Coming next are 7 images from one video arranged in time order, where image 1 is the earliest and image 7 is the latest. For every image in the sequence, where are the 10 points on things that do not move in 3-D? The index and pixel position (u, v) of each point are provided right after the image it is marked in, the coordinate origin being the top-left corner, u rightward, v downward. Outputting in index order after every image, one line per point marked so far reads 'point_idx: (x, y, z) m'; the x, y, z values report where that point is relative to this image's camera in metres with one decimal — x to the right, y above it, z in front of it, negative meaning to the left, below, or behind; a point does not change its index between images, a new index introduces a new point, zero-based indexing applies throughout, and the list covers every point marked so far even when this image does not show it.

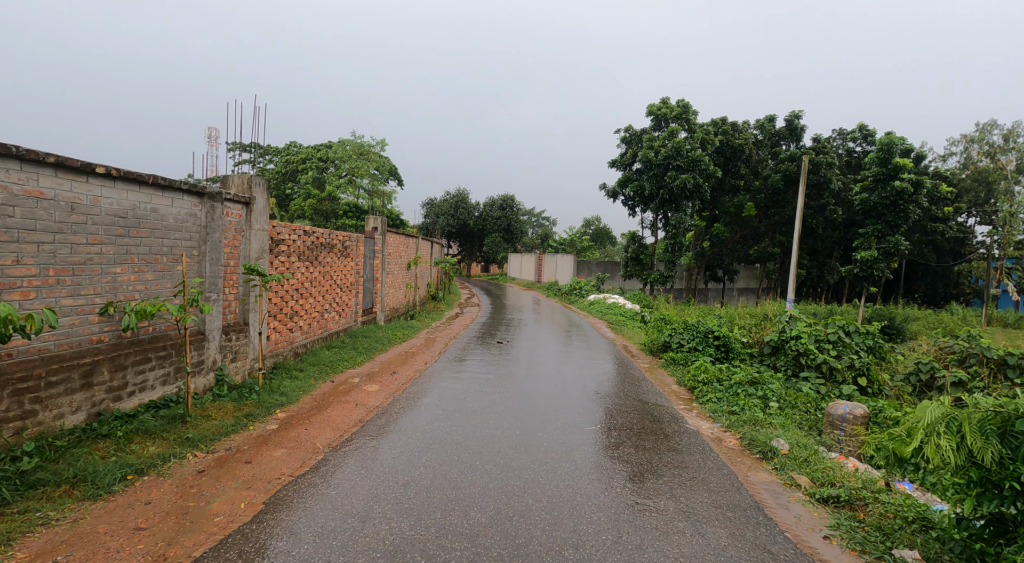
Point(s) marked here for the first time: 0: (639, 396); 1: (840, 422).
0: (+1.5, -1.3, +6.7) m
1: (+3.2, -1.4, +5.6) m
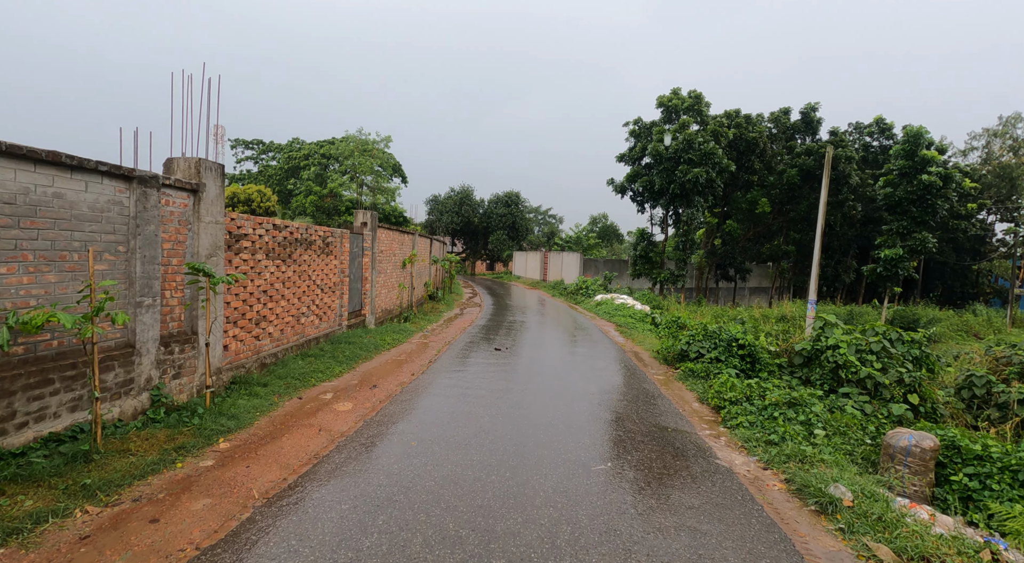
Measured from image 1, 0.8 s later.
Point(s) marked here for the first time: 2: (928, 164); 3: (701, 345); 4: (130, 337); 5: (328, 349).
0: (+1.4, -1.3, +5.7) m
1: (+3.1, -1.4, +4.6) m
2: (+13.3, +3.8, +18.5) m
3: (+2.8, -0.9, +8.3) m
4: (-3.1, -0.5, +4.7) m
5: (-2.7, -1.0, +8.4) m
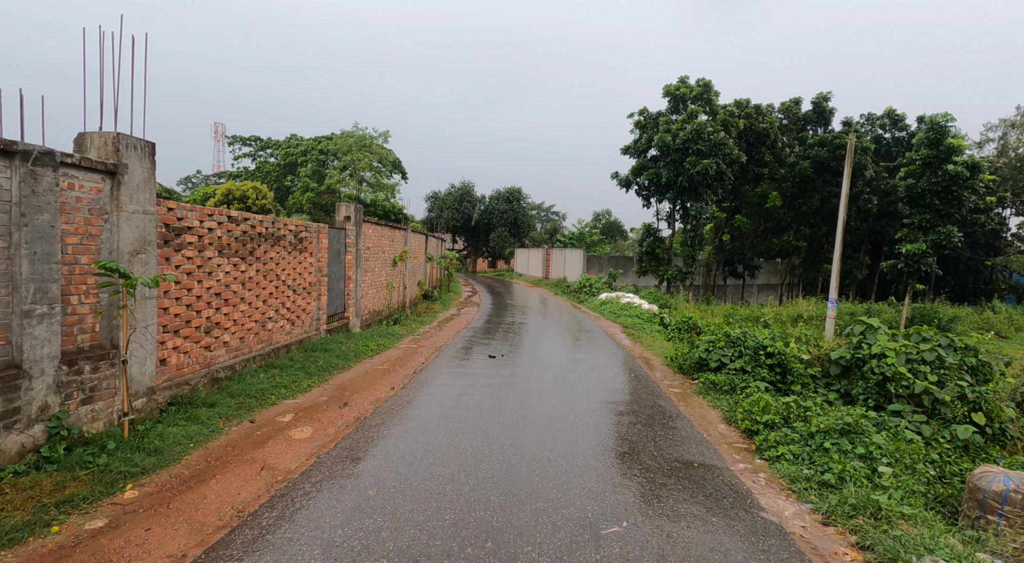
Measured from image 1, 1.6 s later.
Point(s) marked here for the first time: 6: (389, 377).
0: (+1.3, -1.3, +4.7) m
1: (+3.0, -1.4, +3.5) m
2: (+13.3, +3.9, +17.4) m
3: (+2.7, -0.9, +7.3) m
4: (-3.2, -0.5, +3.7) m
5: (-2.8, -1.0, +7.5) m
6: (-1.6, -1.3, +7.5) m
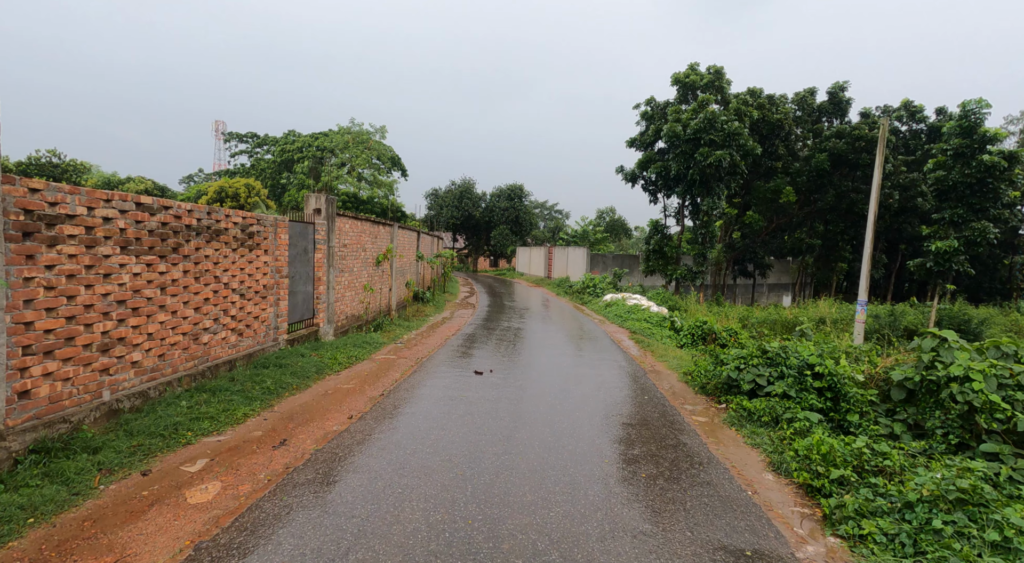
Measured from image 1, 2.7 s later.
0: (+1.2, -1.4, +3.3) m
1: (+2.9, -1.4, +2.2) m
2: (+13.2, +3.9, +16.0) m
3: (+2.6, -0.9, +6.0) m
4: (-3.4, -0.5, +2.4) m
5: (-2.9, -1.0, +6.2) m
6: (-1.7, -1.3, +6.2) m
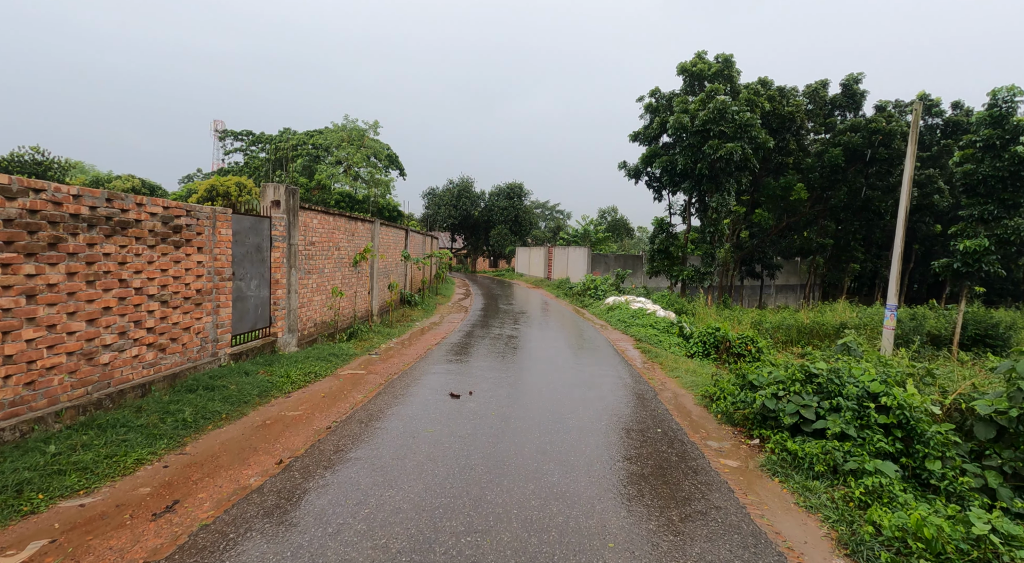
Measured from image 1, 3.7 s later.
0: (+1.0, -1.4, +2.1) m
1: (+2.7, -1.5, +0.9) m
2: (+13.1, +3.8, +14.7) m
3: (+2.4, -1.0, +4.7) m
4: (-3.5, -0.5, +1.2) m
5: (-3.1, -1.1, +4.9) m
6: (-1.9, -1.3, +5.0) m
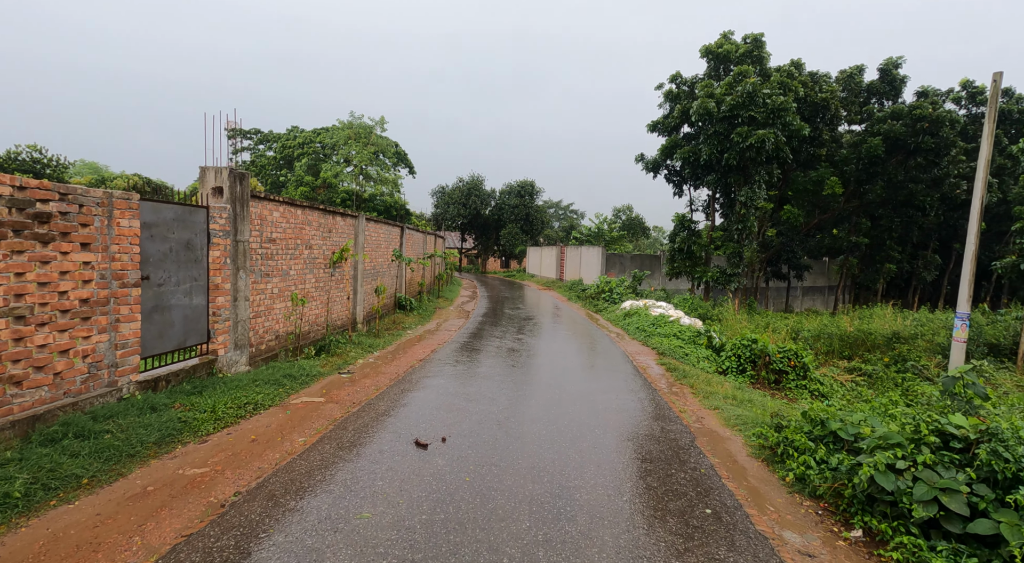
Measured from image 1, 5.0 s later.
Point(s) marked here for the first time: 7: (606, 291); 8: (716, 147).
0: (+0.8, -1.5, +0.4) m
1: (+2.4, -1.5, -0.7) m
2: (+13.2, +3.8, +12.8) m
3: (+2.3, -1.0, +3.1) m
4: (-3.8, -0.6, -0.4) m
5: (-3.2, -1.1, +3.4) m
6: (-2.0, -1.4, +3.4) m
7: (+3.2, -0.3, +19.6) m
8: (+6.1, +4.0, +17.3) m
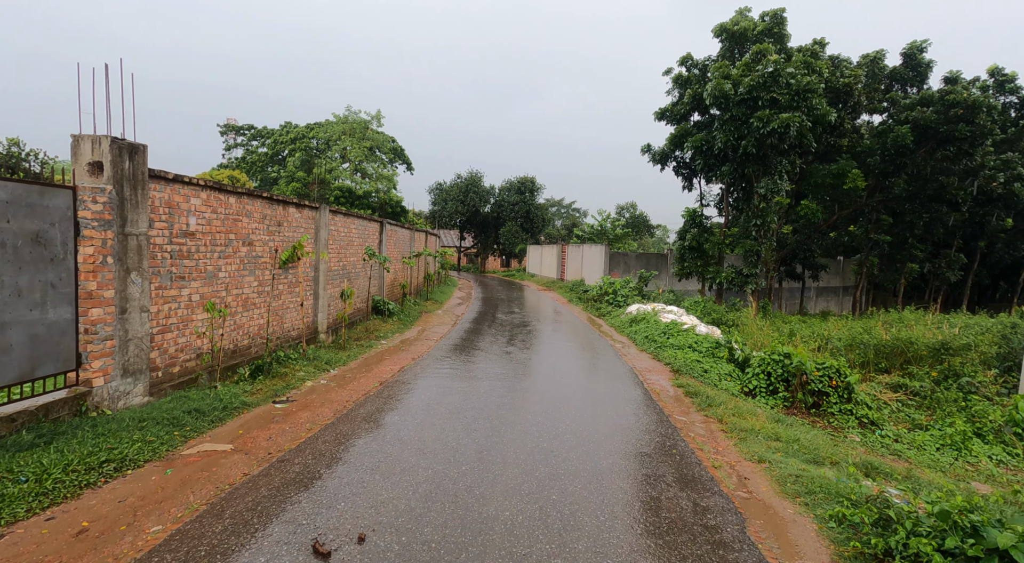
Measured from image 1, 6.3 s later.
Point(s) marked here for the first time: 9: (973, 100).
0: (+0.6, -1.5, -1.2) m
1: (+2.2, -1.6, -2.4) m
2: (+13.0, +3.7, +11.0) m
3: (+2.0, -1.1, +1.4) m
4: (-4.0, -0.7, -2.0) m
5: (-3.4, -1.2, +1.7) m
6: (-2.3, -1.4, +1.8) m
7: (+3.0, -0.3, +17.9) m
8: (+6.0, +4.0, +15.6) m
9: (+14.0, +5.5, +17.4) m
